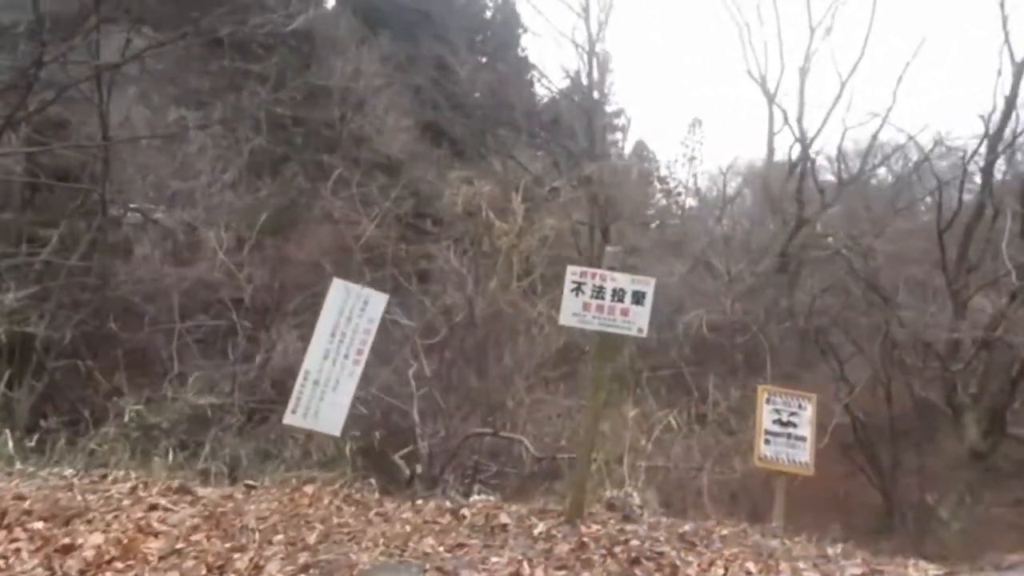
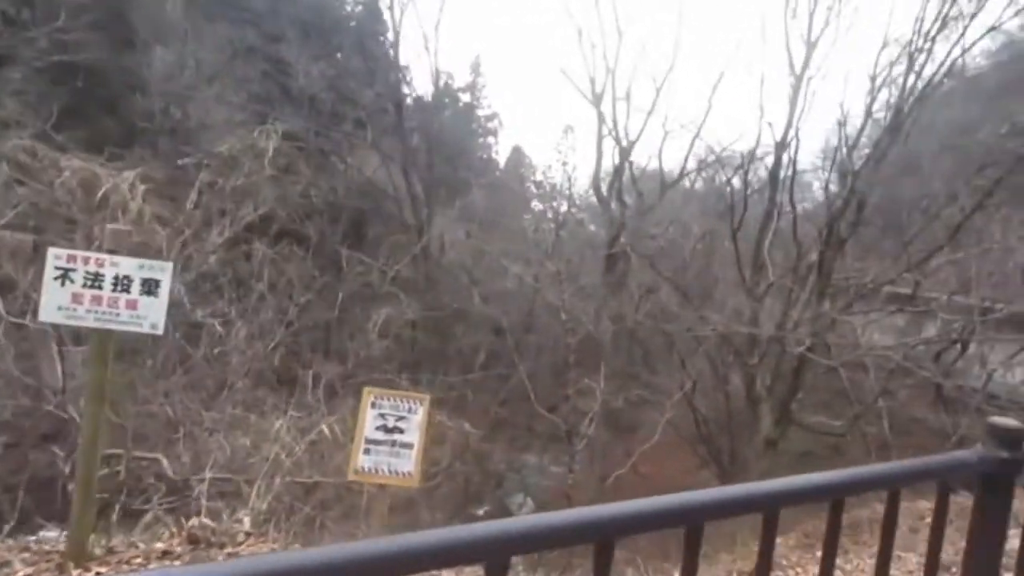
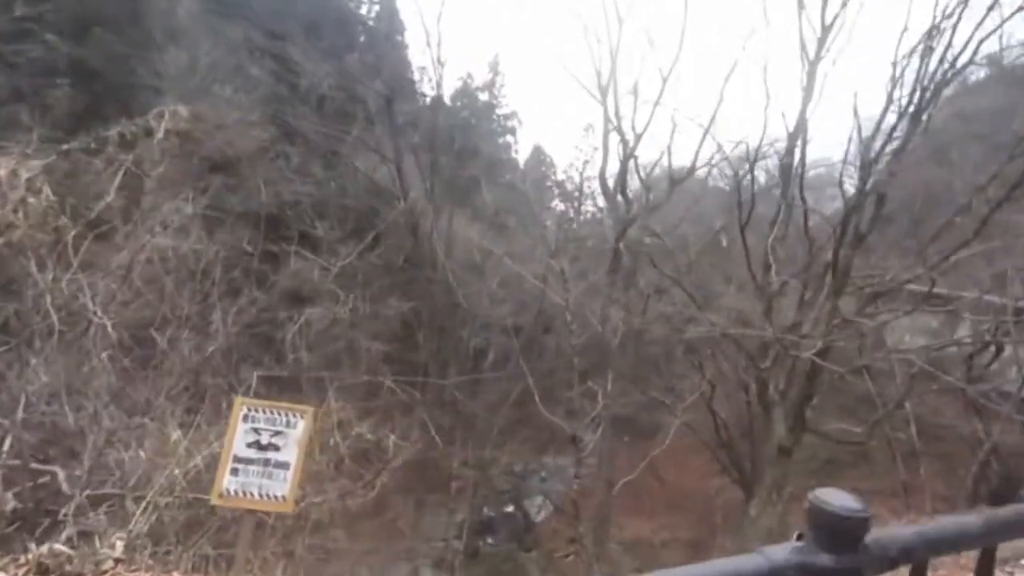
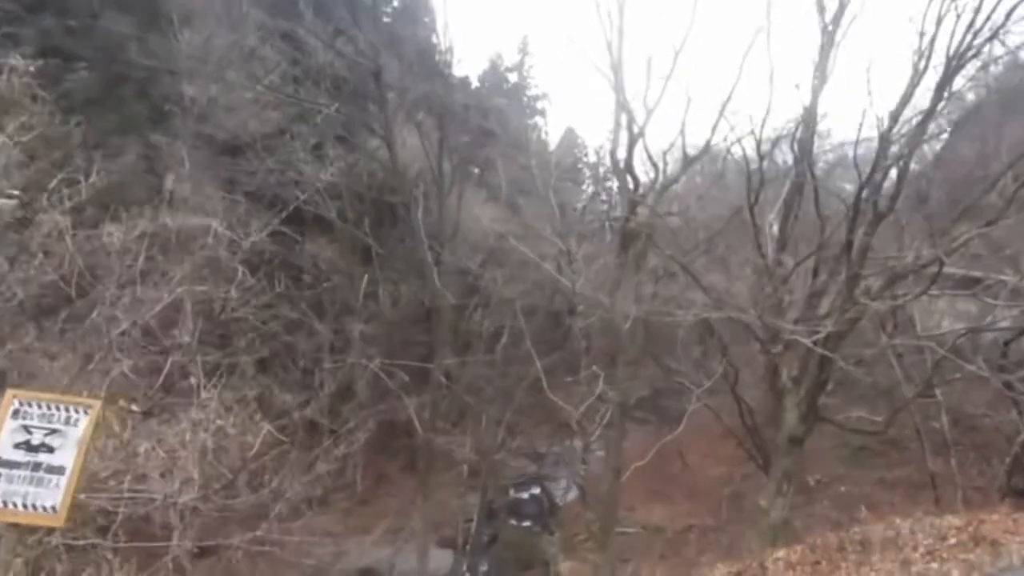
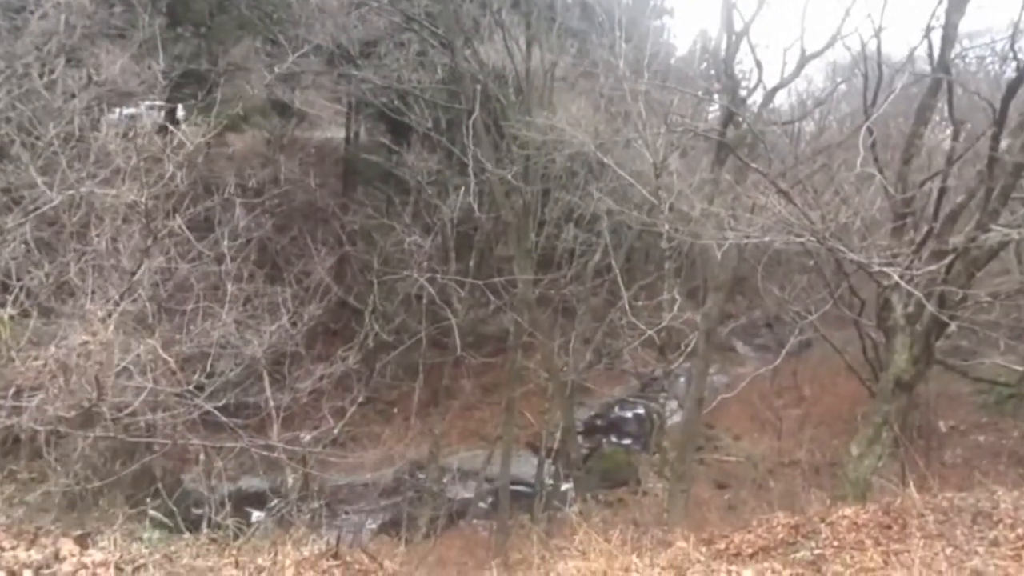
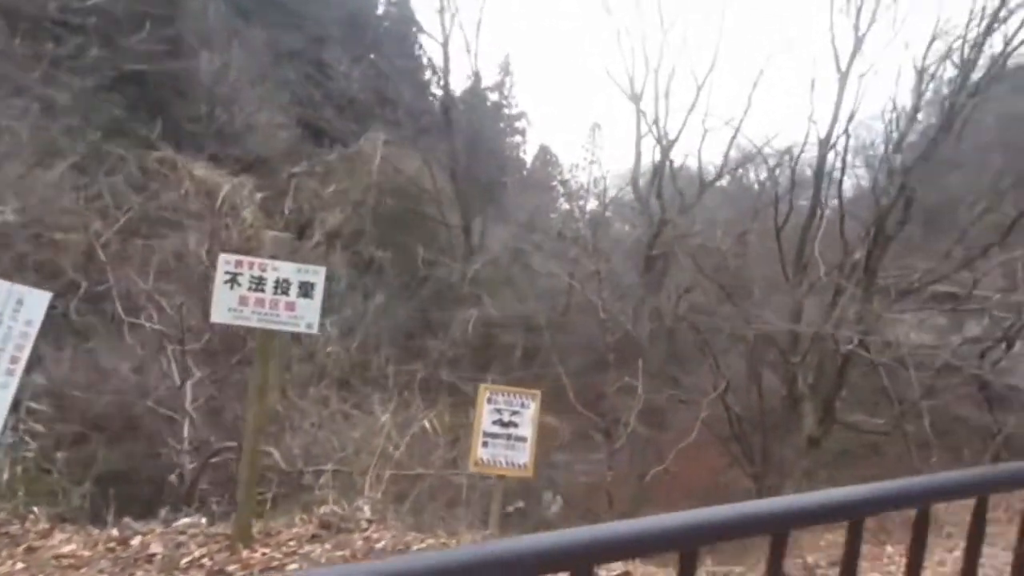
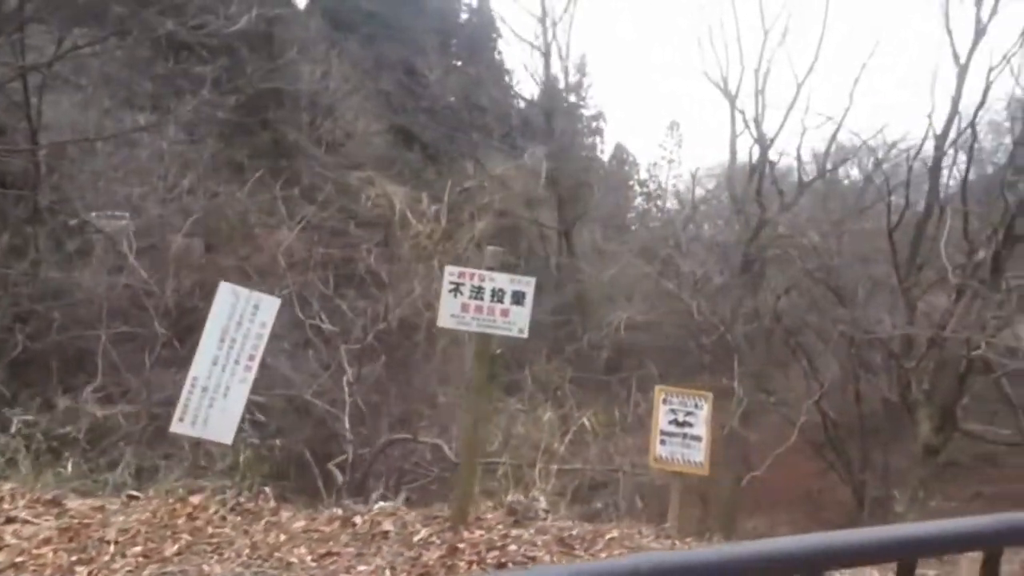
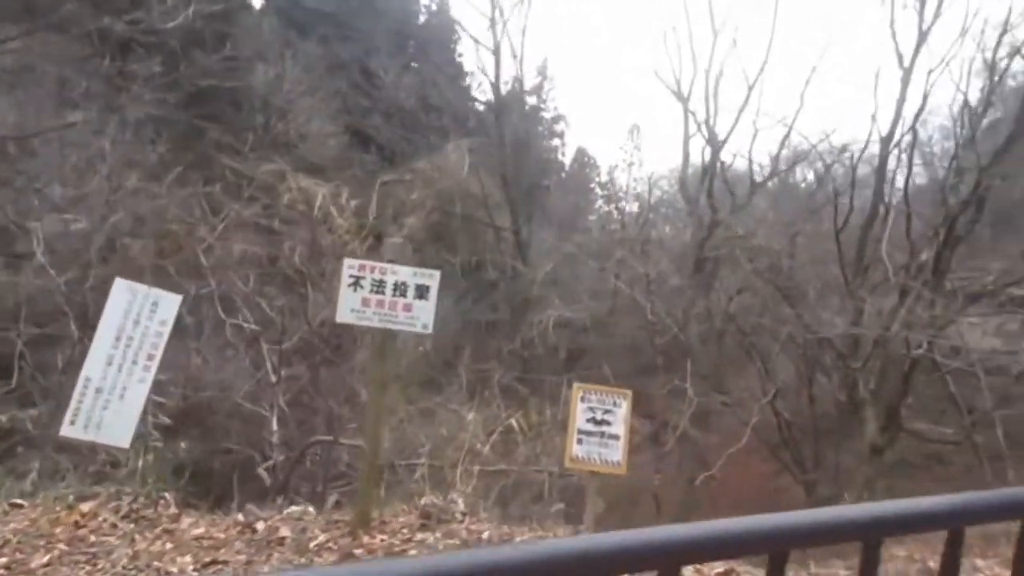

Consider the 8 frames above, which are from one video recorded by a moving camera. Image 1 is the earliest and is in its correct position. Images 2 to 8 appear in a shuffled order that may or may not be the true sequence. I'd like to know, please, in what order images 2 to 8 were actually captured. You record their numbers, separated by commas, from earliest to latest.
7, 8, 6, 2, 3, 4, 5
